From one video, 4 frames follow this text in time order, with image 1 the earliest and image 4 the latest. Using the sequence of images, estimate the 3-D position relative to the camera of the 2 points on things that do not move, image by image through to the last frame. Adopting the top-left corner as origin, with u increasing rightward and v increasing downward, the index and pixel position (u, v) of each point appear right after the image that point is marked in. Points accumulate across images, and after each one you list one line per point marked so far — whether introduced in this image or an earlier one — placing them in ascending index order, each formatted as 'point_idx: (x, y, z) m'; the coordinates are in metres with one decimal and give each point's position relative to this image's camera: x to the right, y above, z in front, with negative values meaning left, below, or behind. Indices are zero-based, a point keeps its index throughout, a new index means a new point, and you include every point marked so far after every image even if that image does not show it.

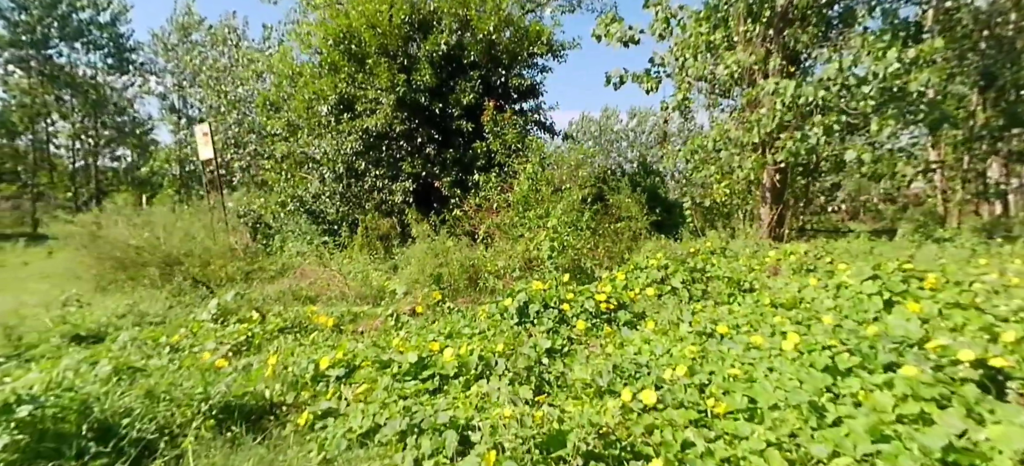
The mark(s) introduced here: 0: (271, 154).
0: (-4.8, +1.5, +9.9) m
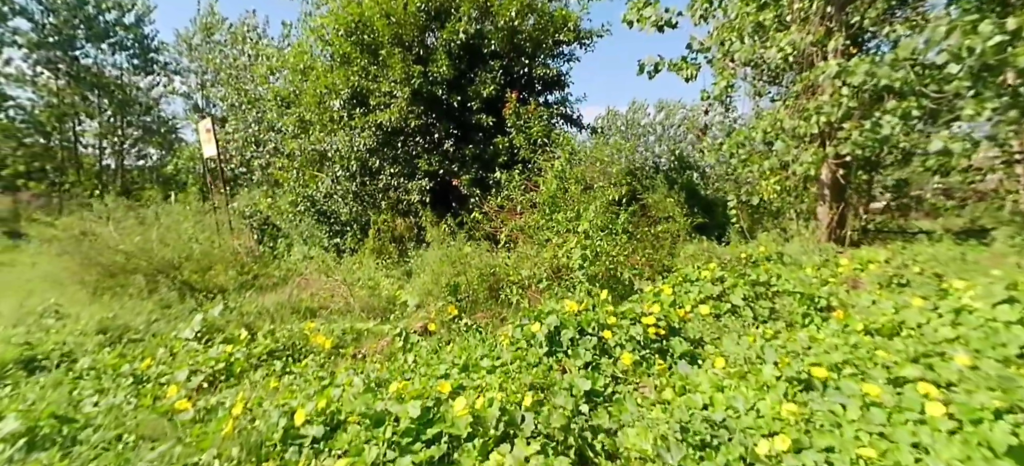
0: (-4.3, +1.5, +9.5) m
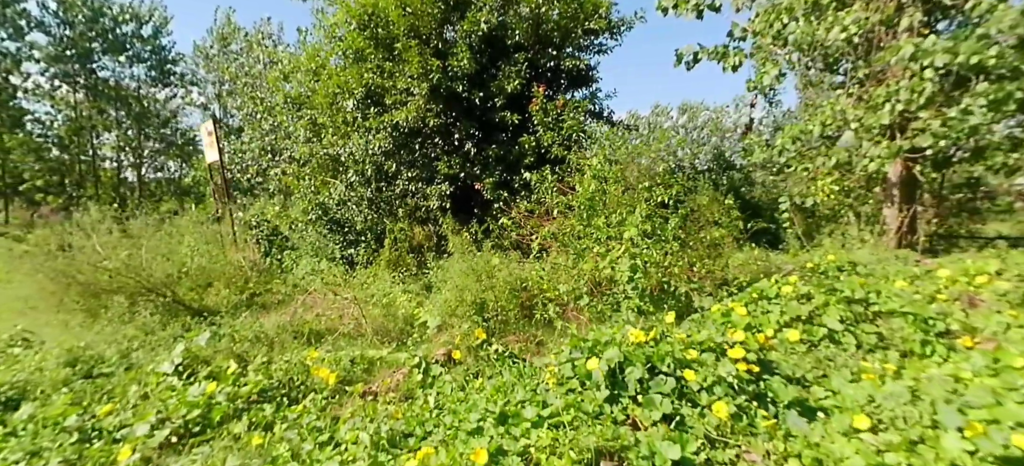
0: (-3.9, +1.3, +9.0) m
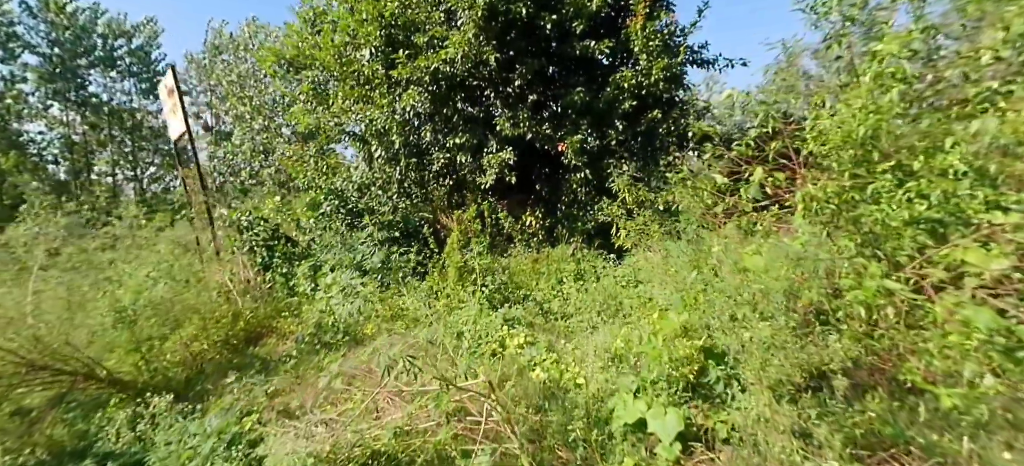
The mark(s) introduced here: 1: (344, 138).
0: (-2.8, +1.4, +6.6) m
1: (-1.7, +1.1, +5.6) m
